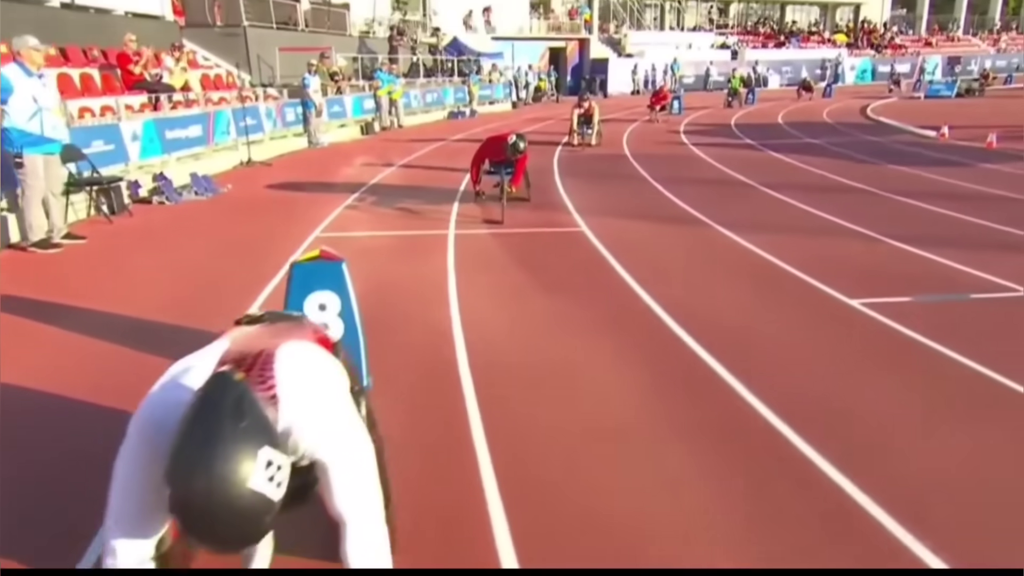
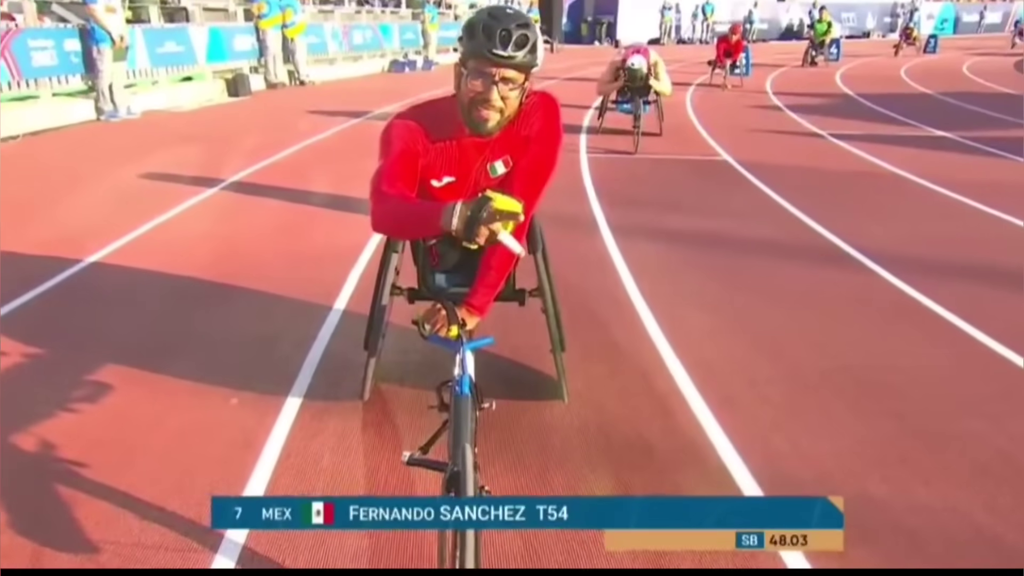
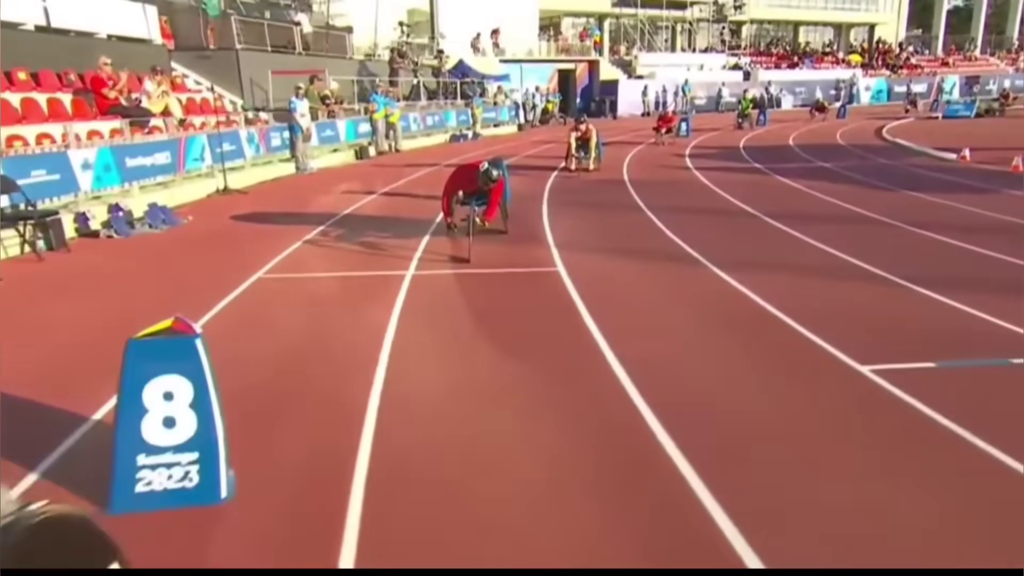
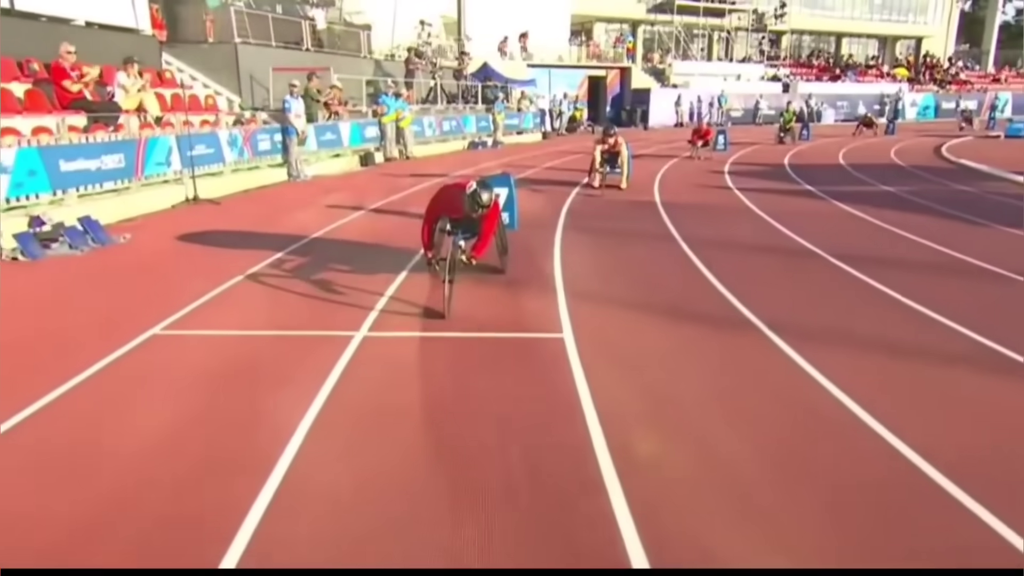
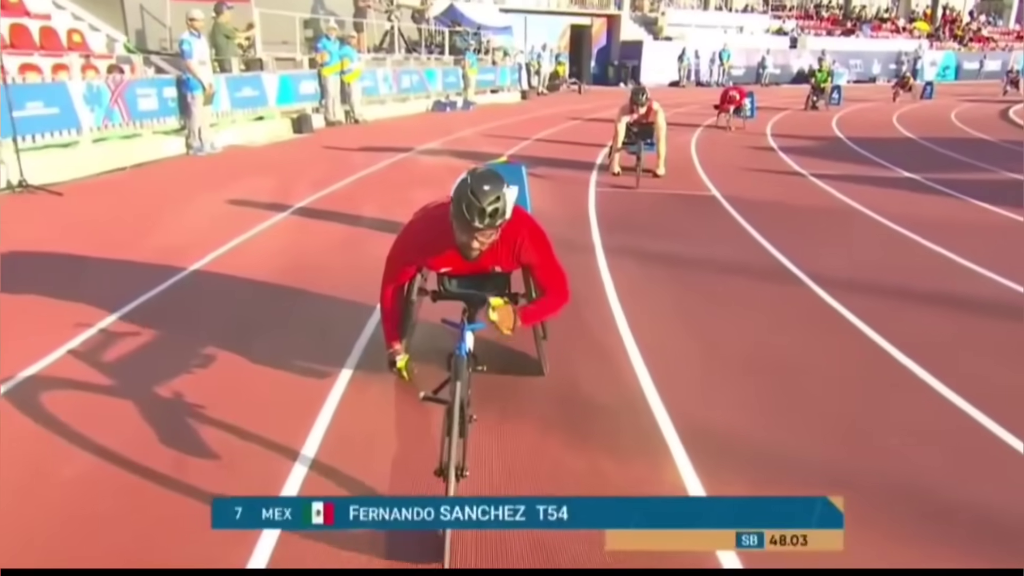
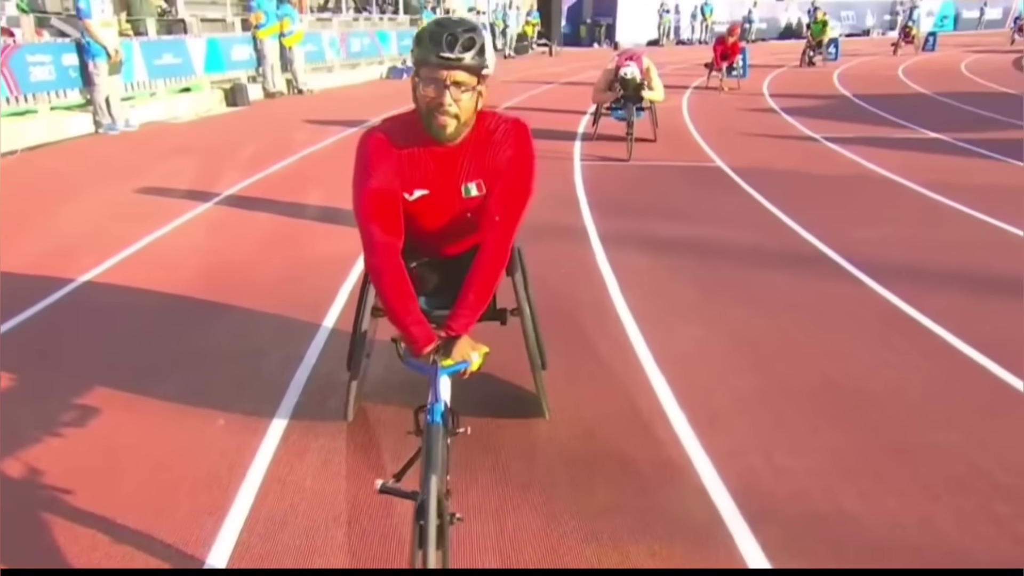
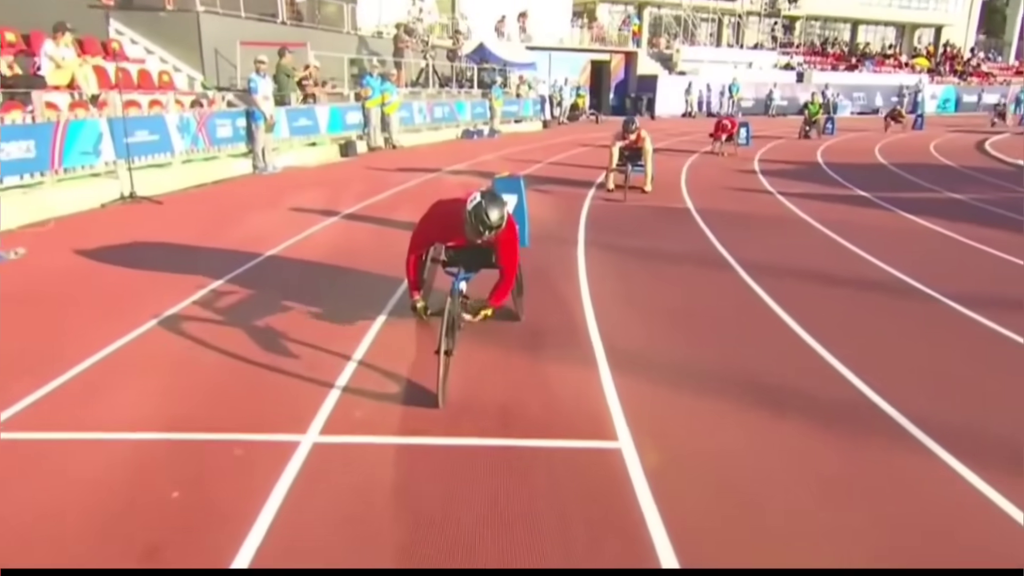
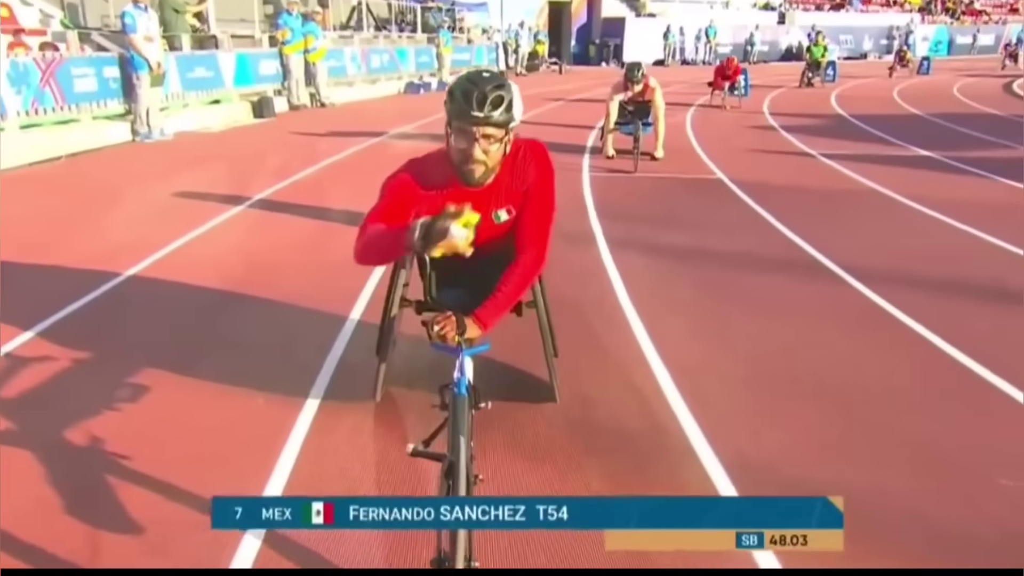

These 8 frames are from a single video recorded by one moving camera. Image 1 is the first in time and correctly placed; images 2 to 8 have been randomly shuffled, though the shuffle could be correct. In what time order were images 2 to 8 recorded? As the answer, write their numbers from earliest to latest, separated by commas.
3, 4, 7, 5, 8, 2, 6
